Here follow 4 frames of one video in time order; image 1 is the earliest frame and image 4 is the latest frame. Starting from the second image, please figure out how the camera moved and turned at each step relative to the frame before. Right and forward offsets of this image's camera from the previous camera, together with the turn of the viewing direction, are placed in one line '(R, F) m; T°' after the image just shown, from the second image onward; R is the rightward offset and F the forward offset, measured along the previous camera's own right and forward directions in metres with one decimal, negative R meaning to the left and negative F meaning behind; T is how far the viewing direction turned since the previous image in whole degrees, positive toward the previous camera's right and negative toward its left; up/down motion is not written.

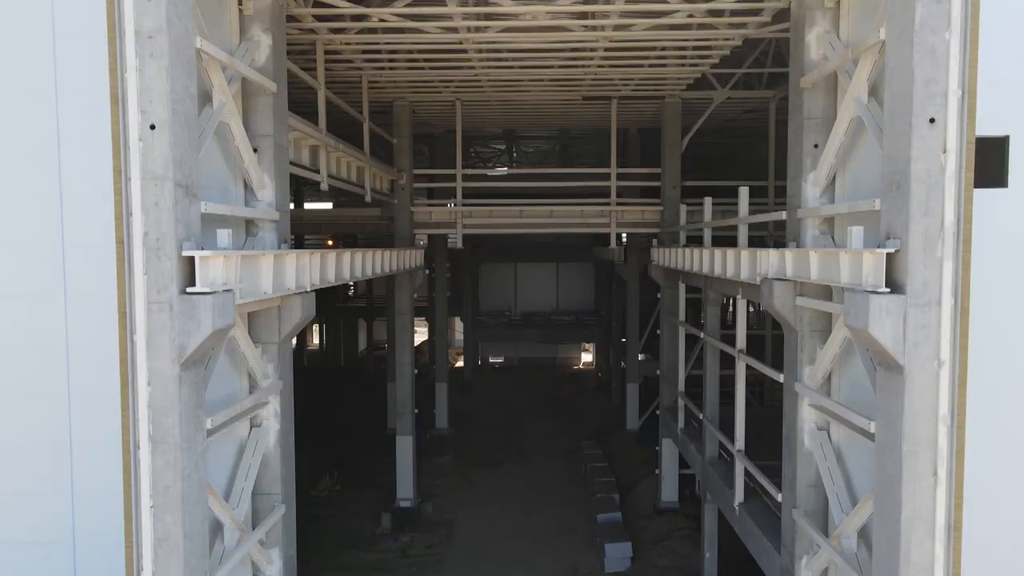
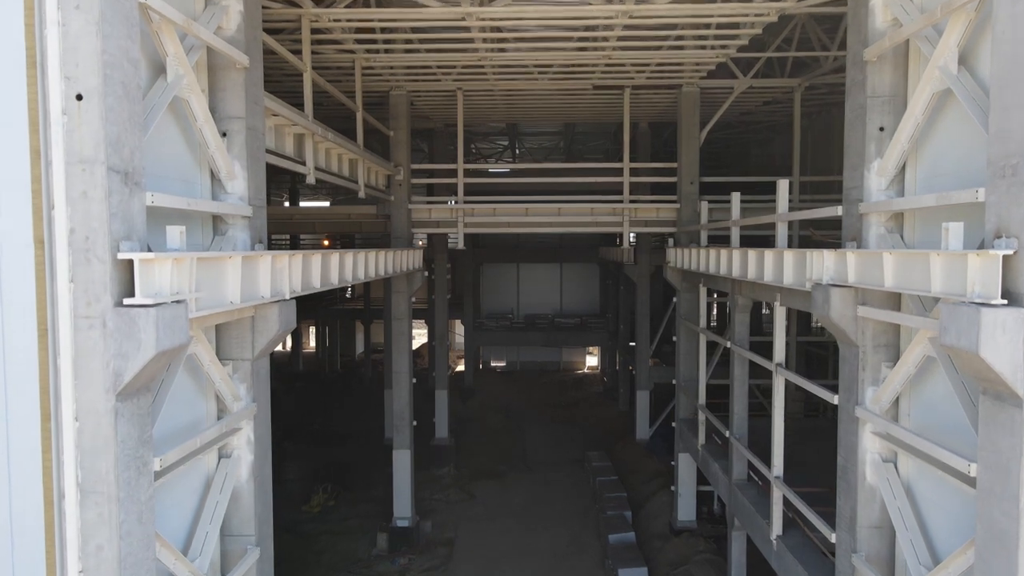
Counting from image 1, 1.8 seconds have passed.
(-0.1, +1.4) m; 0°
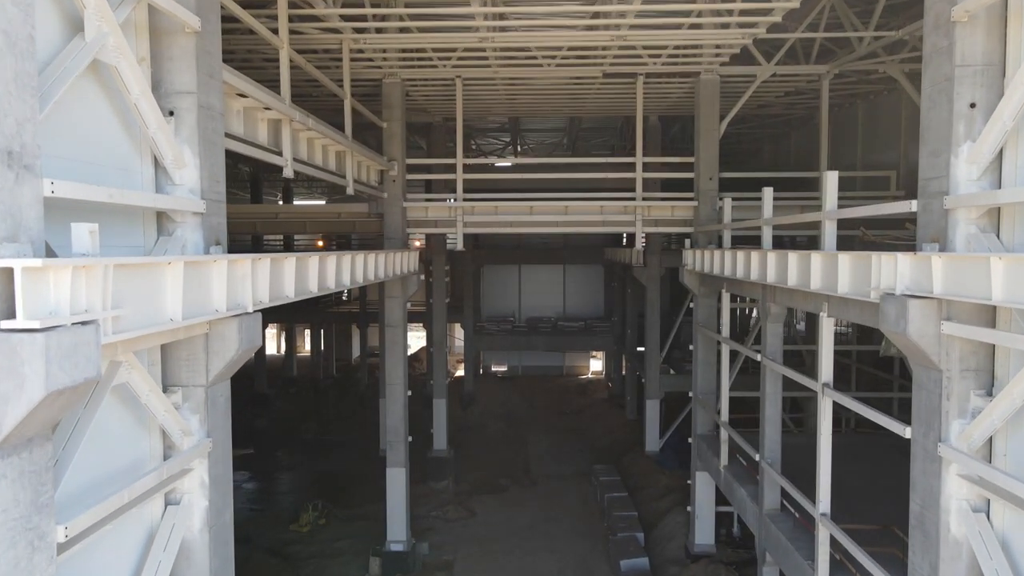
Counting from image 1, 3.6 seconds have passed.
(-0.1, +1.4) m; 0°
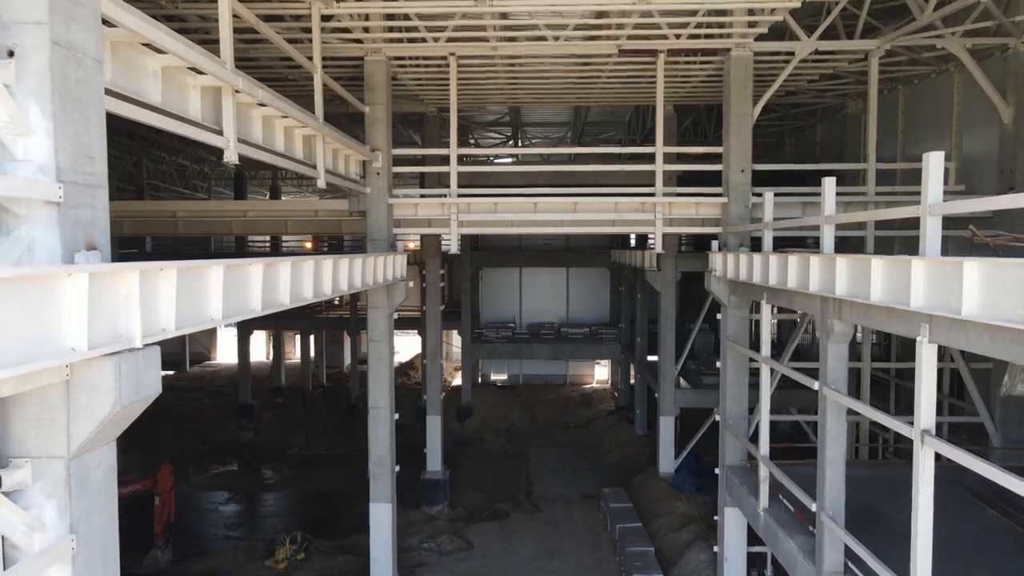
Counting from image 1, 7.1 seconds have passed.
(0.0, +2.2) m; 0°
